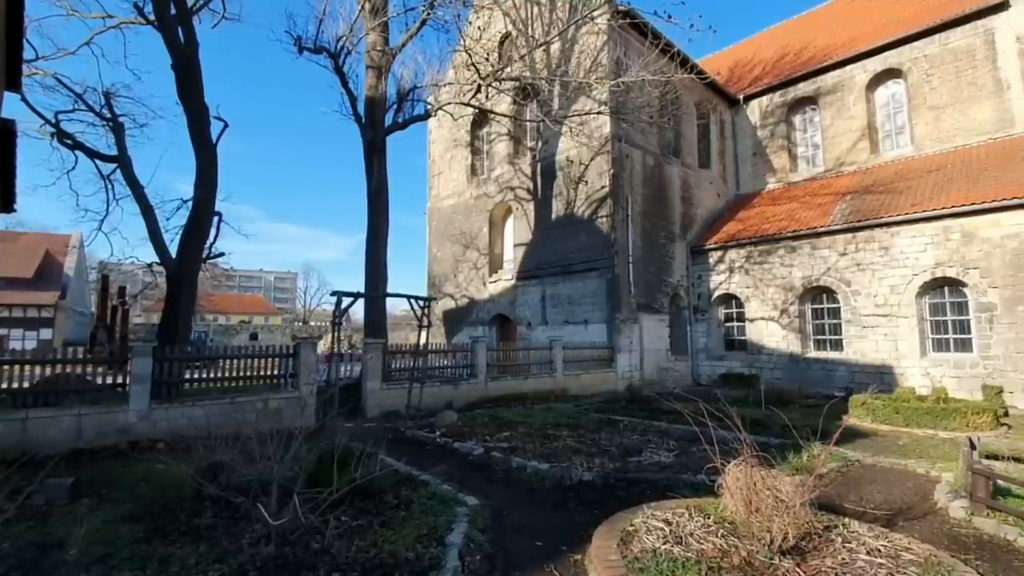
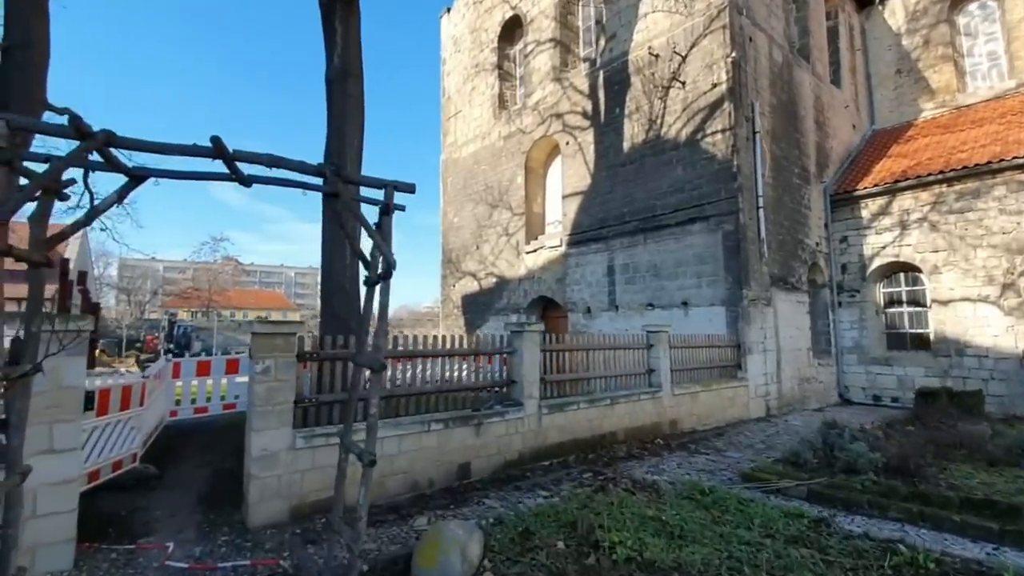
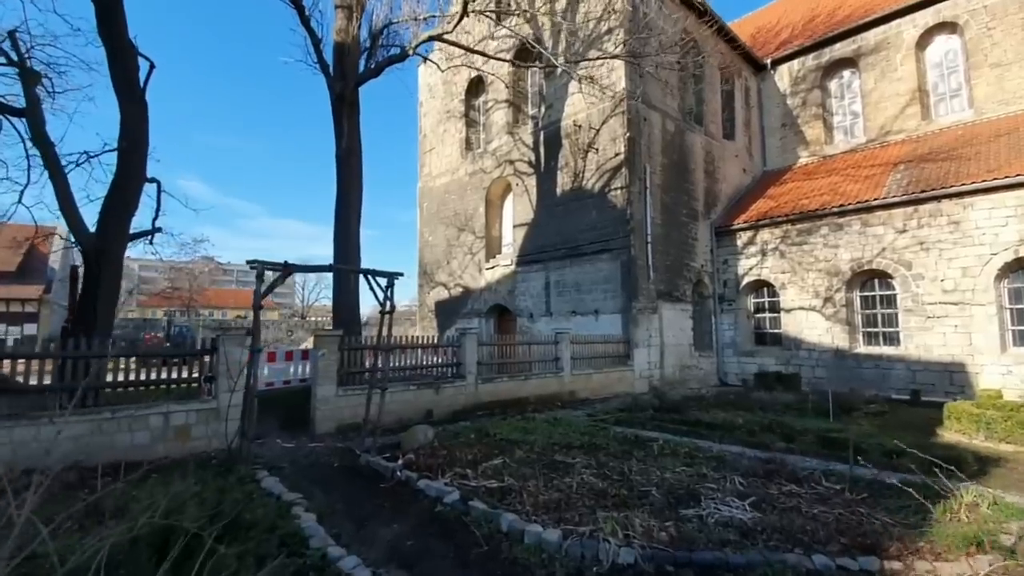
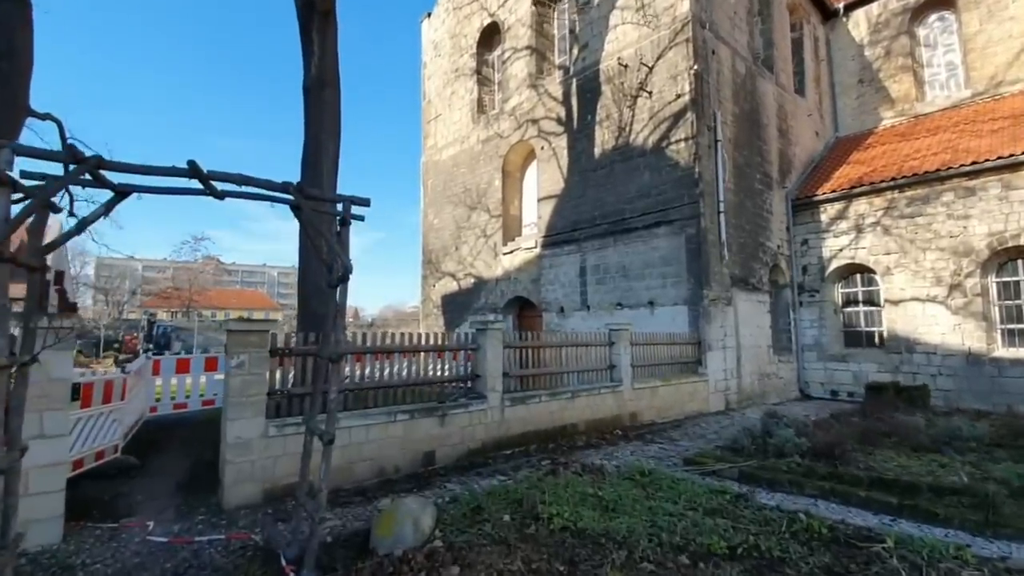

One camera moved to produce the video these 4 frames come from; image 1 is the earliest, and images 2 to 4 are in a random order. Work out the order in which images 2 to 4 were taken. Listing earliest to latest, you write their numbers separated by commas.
3, 4, 2
